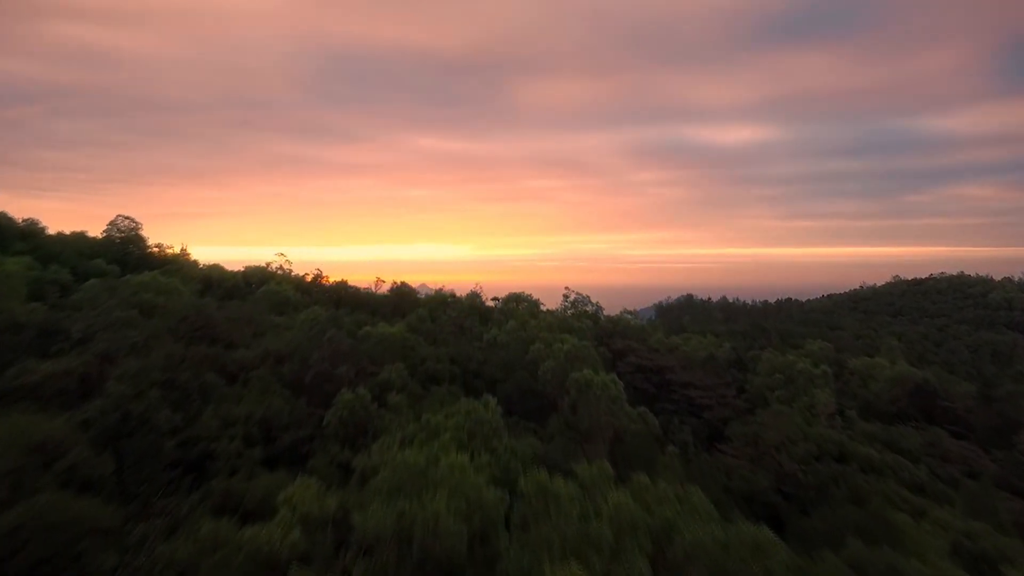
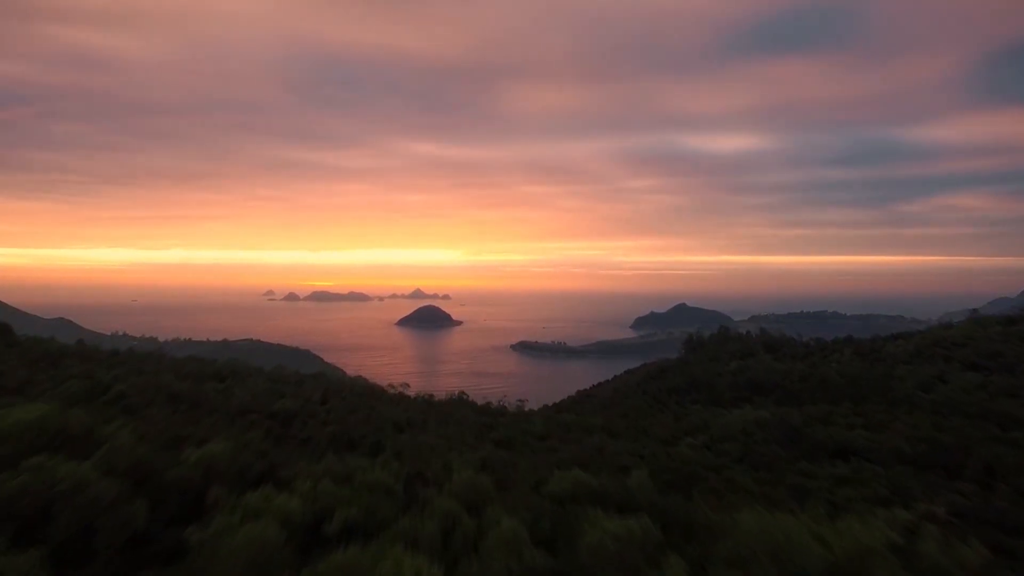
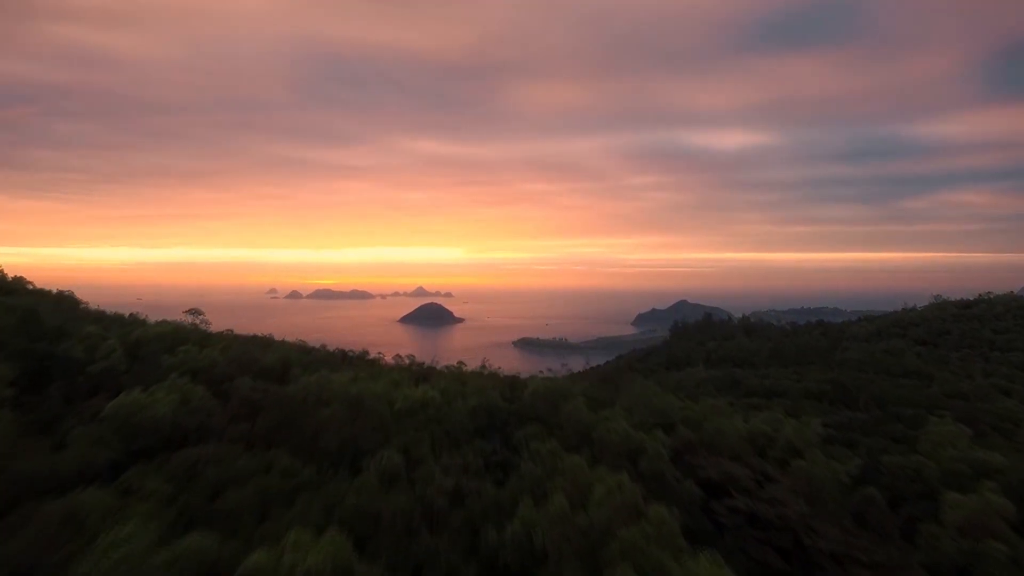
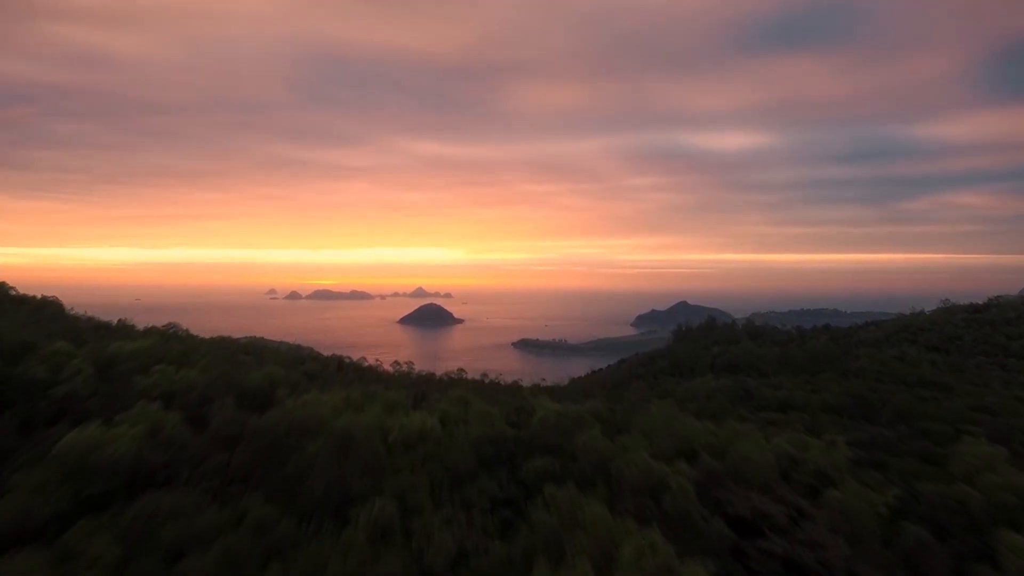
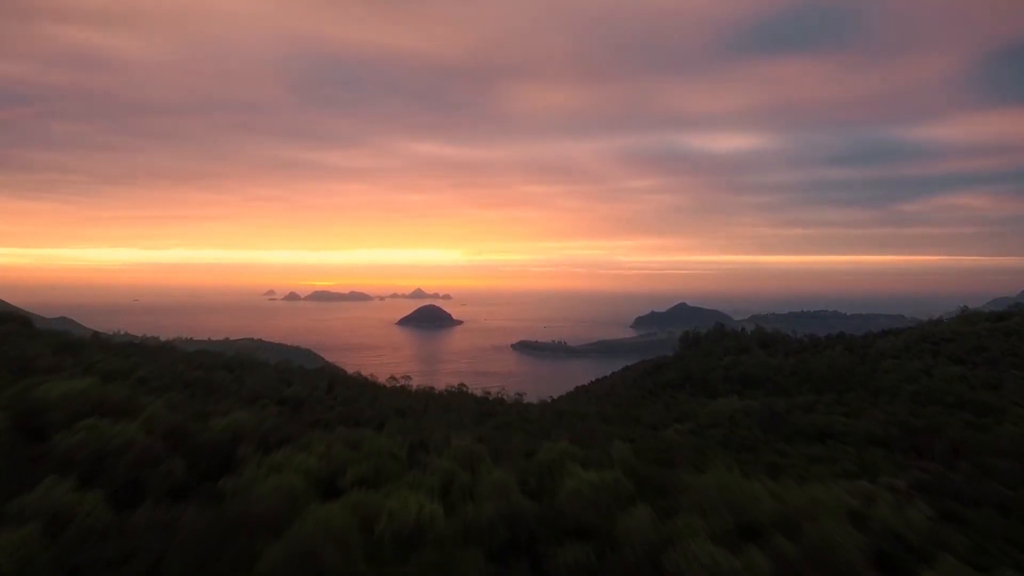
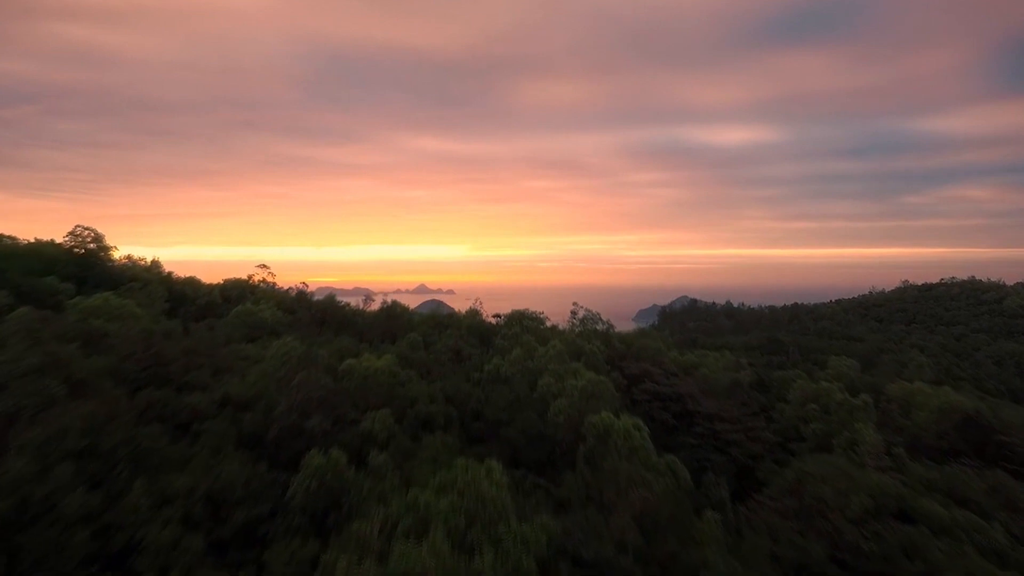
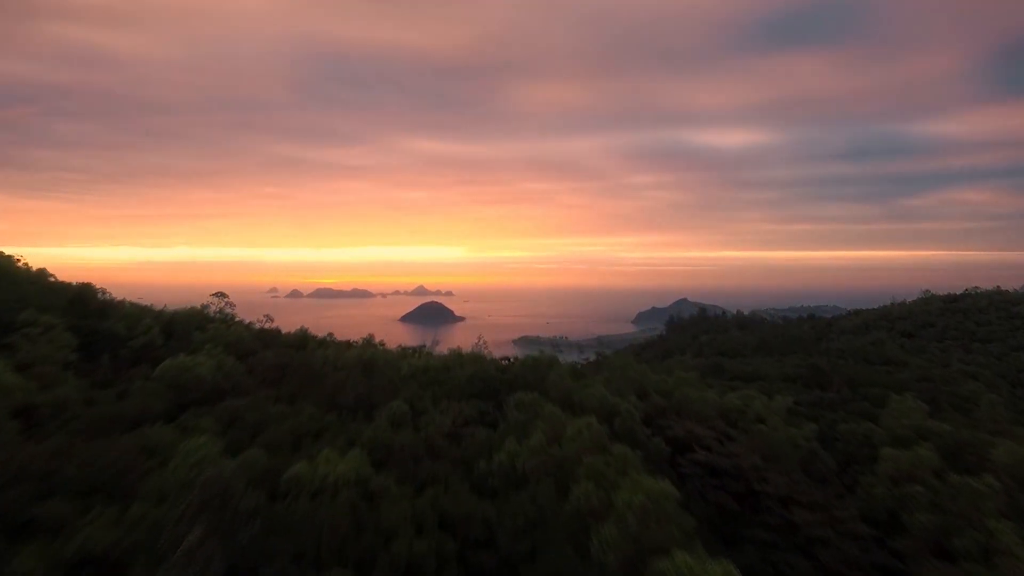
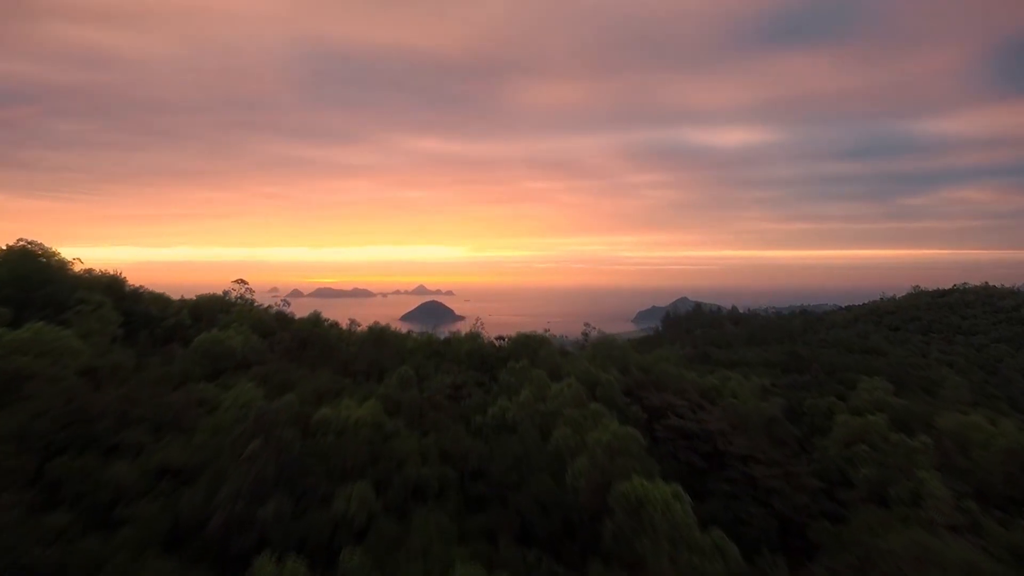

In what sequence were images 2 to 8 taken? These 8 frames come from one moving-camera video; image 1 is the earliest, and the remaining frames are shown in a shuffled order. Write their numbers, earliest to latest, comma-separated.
6, 8, 7, 3, 4, 5, 2
